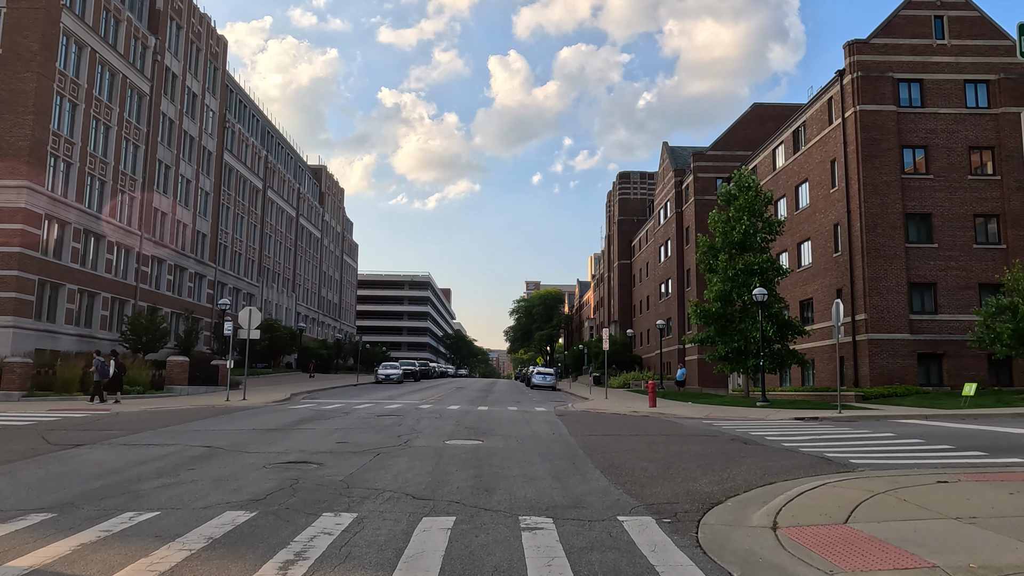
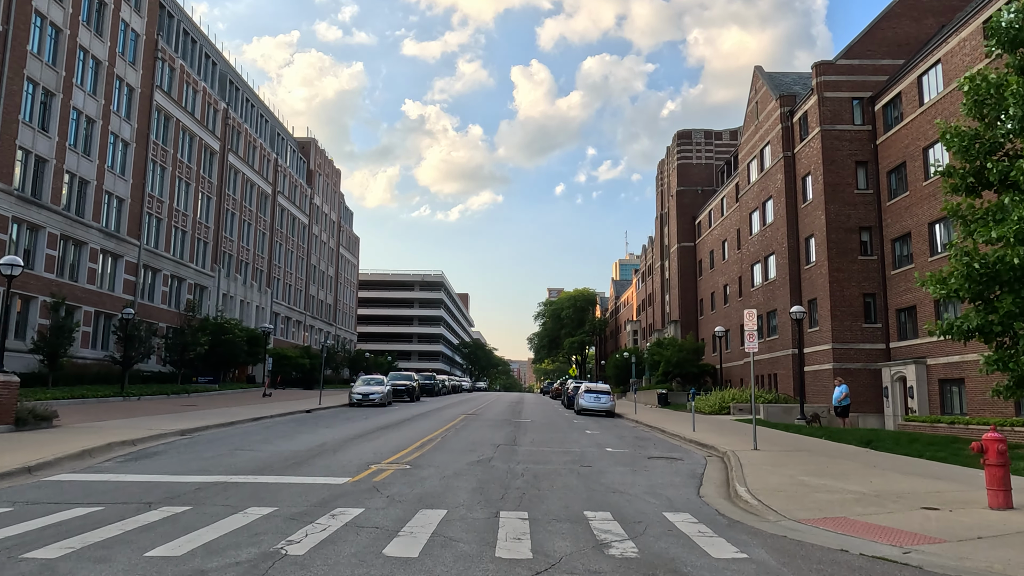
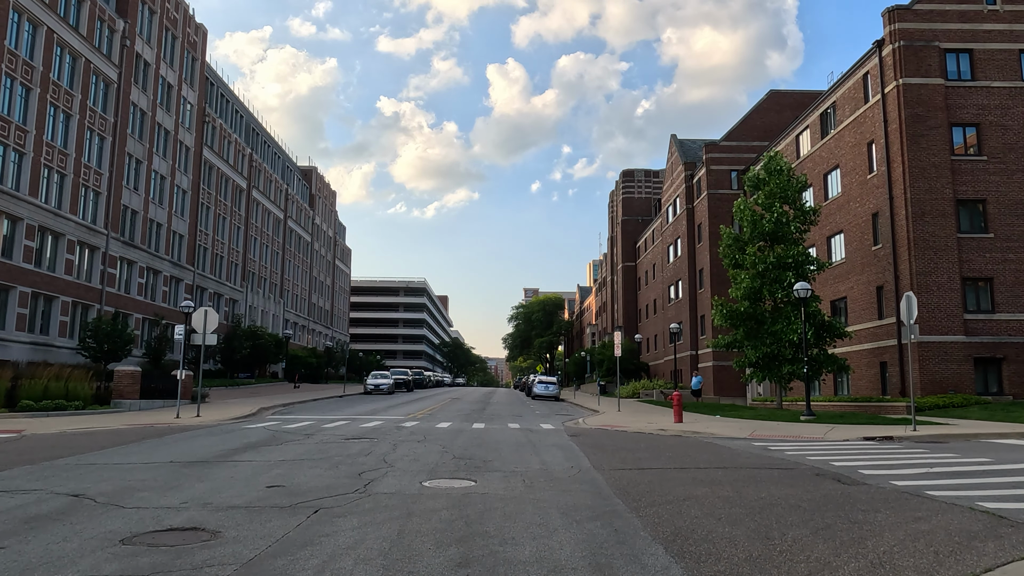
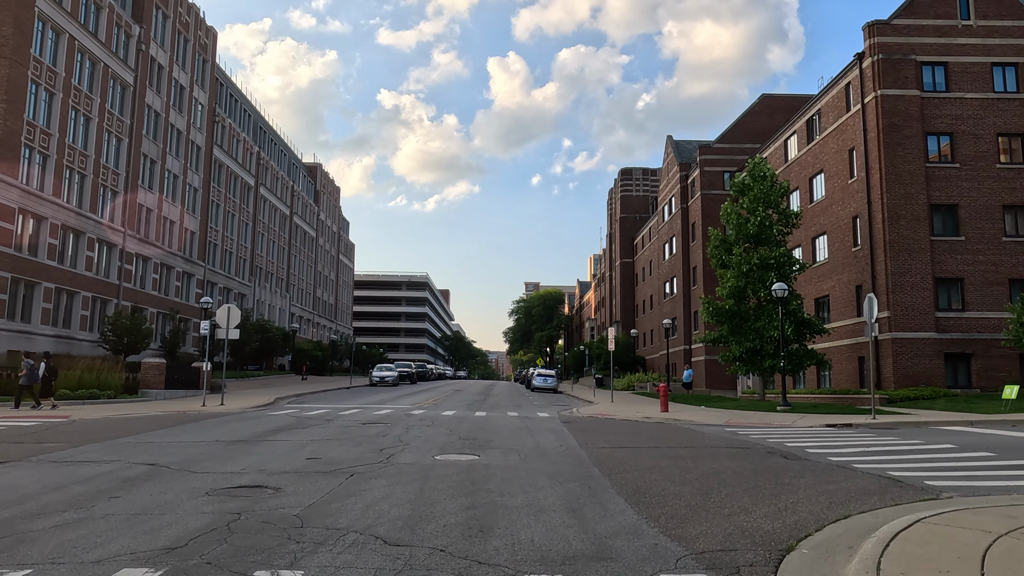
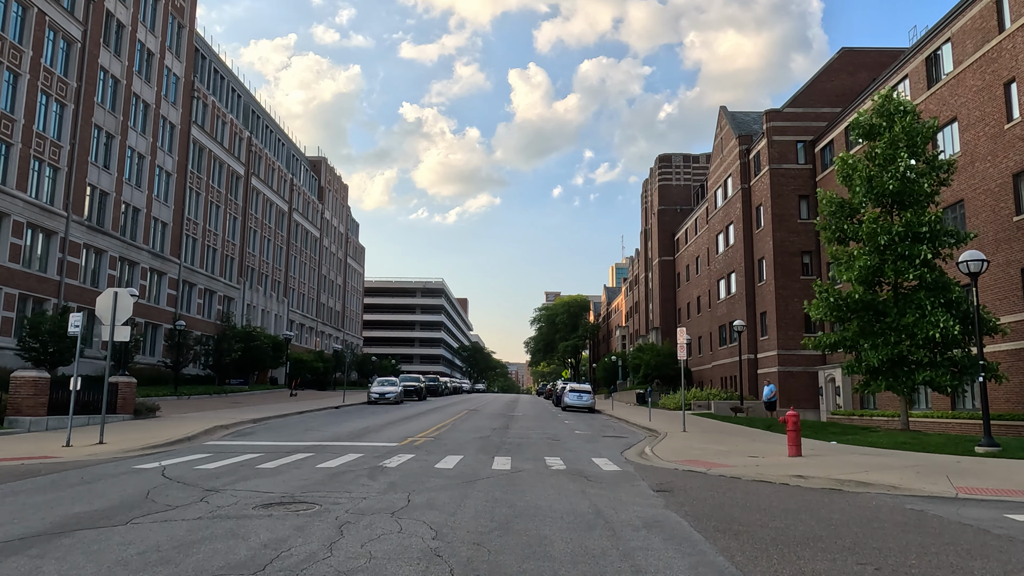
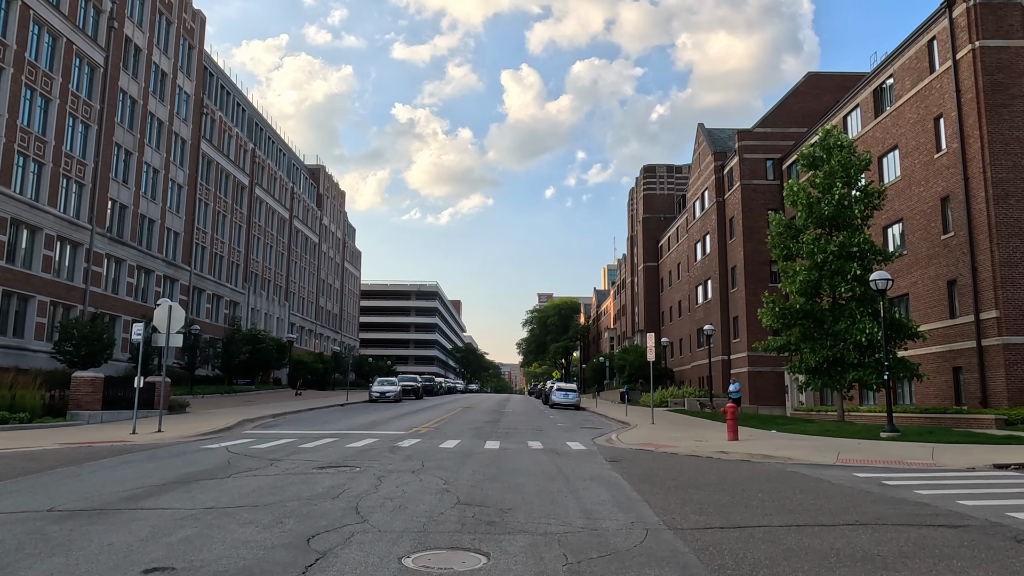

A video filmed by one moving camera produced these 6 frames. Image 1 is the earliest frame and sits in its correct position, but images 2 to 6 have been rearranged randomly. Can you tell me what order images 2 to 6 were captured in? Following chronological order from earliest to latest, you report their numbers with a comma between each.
4, 3, 6, 5, 2
